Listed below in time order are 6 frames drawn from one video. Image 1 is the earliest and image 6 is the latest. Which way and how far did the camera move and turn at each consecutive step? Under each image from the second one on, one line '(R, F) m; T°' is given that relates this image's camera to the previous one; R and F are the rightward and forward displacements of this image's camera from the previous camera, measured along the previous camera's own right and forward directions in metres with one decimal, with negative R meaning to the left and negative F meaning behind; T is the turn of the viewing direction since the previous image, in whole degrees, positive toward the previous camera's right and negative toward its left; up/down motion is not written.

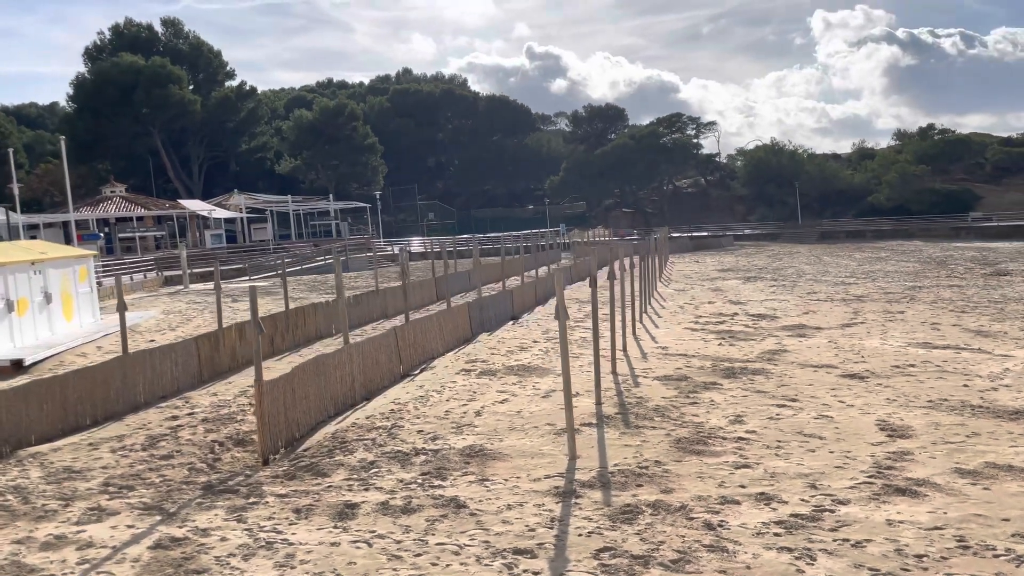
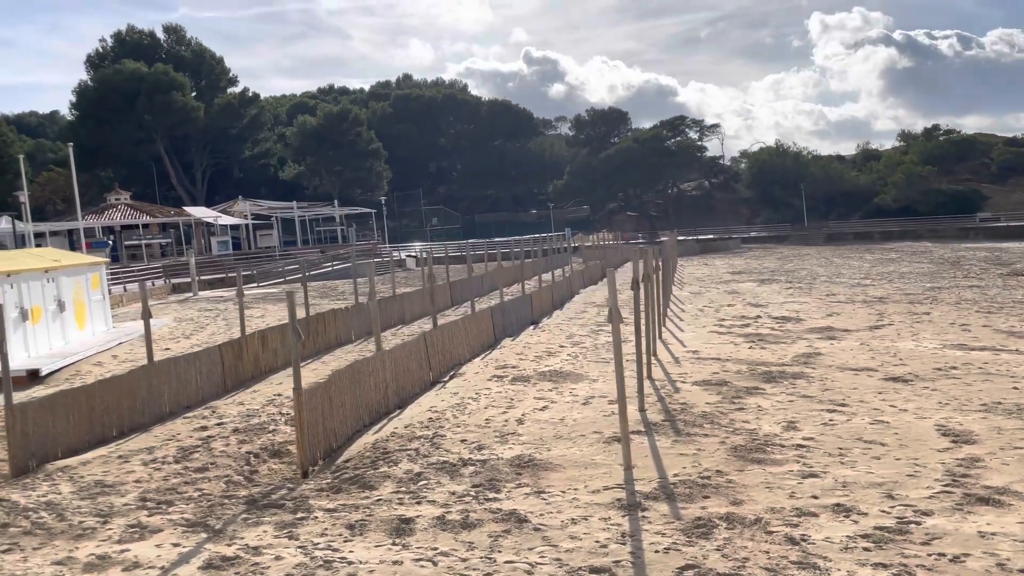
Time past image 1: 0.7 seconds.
(-0.4, +0.3) m; 0°
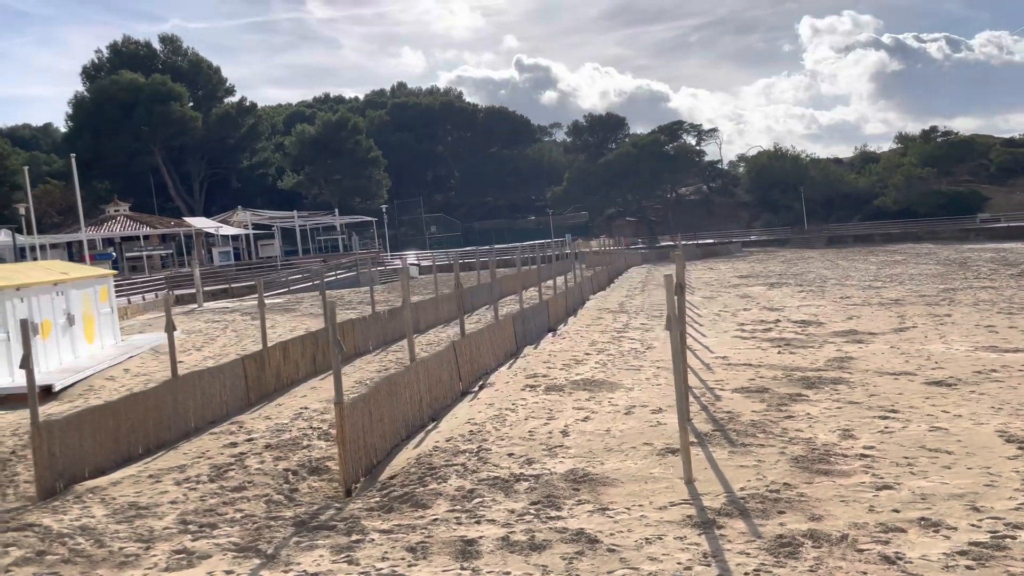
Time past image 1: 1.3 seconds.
(-0.4, +0.3) m; 0°
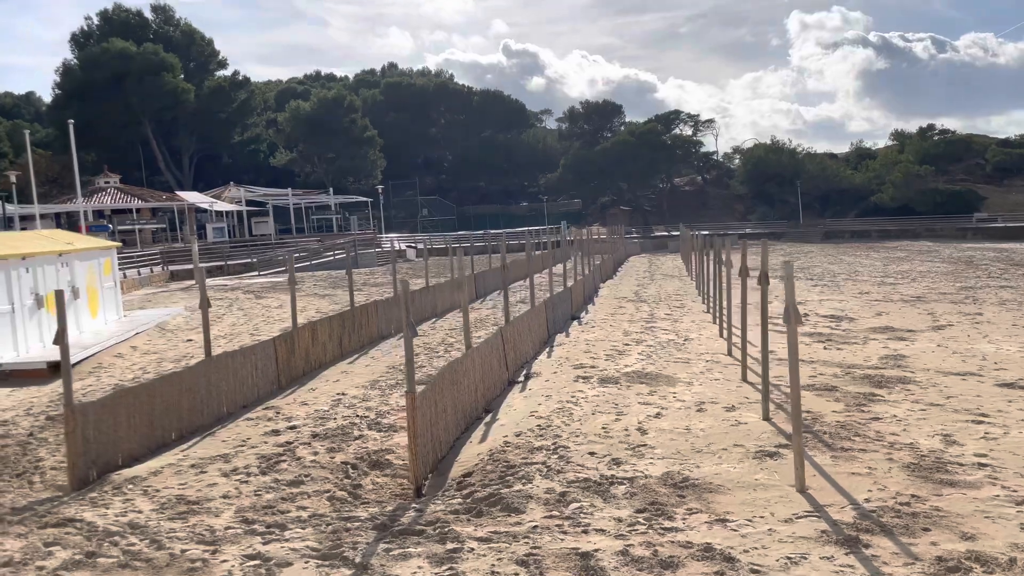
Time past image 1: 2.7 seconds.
(-0.8, +0.6) m; +1°
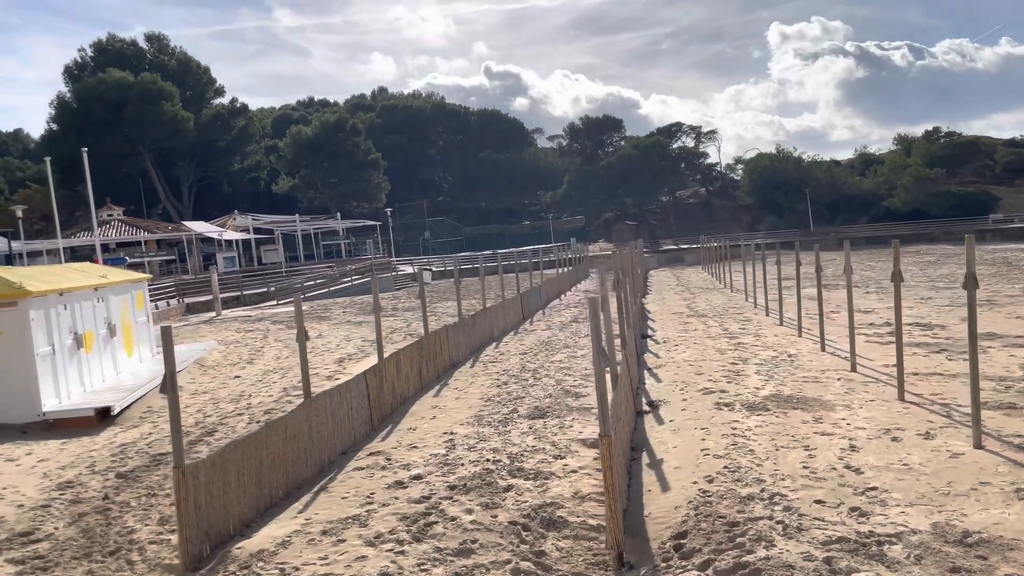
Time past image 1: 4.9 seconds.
(-1.4, +1.1) m; +1°
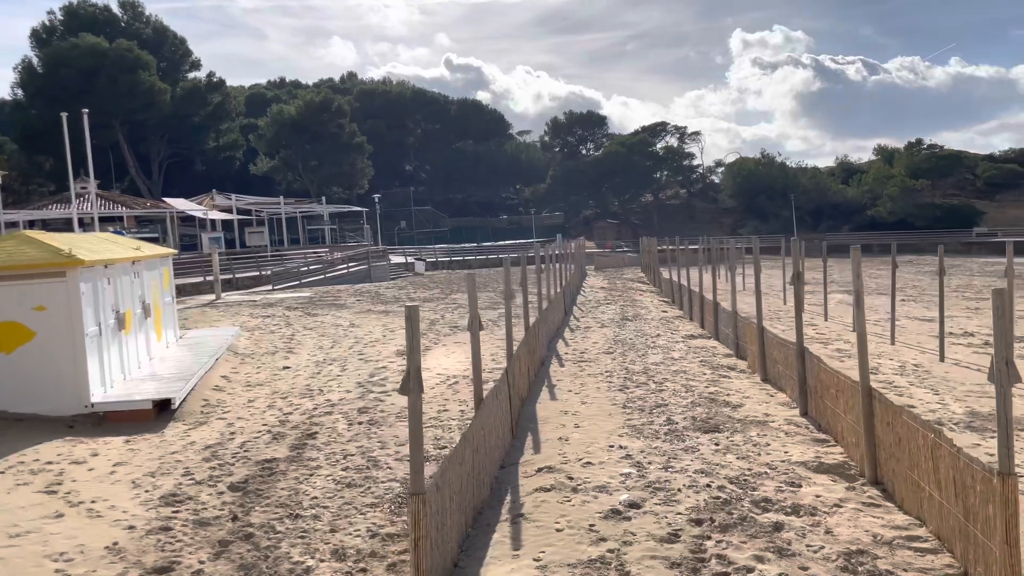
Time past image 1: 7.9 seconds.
(-2.0, +1.4) m; +3°
